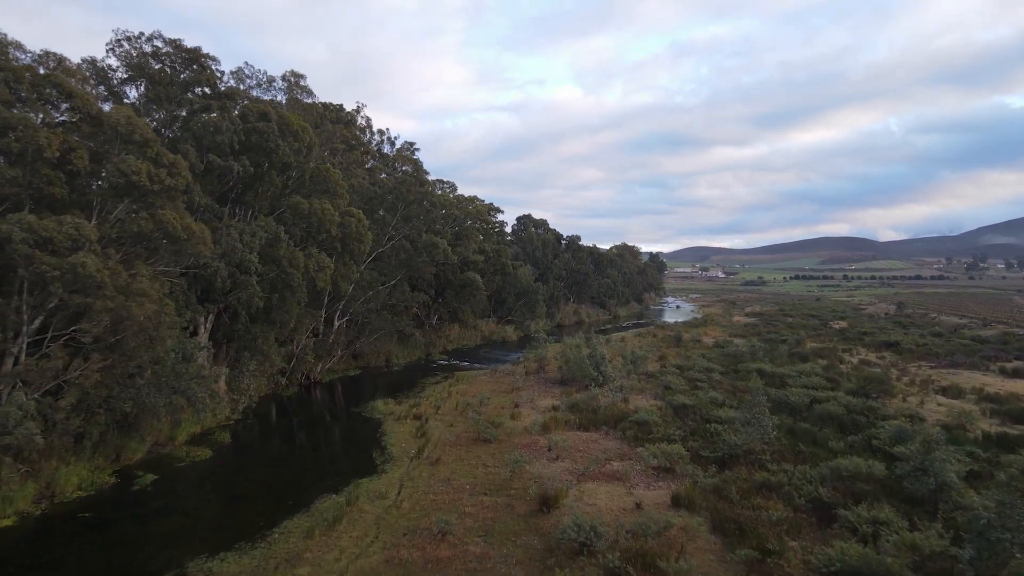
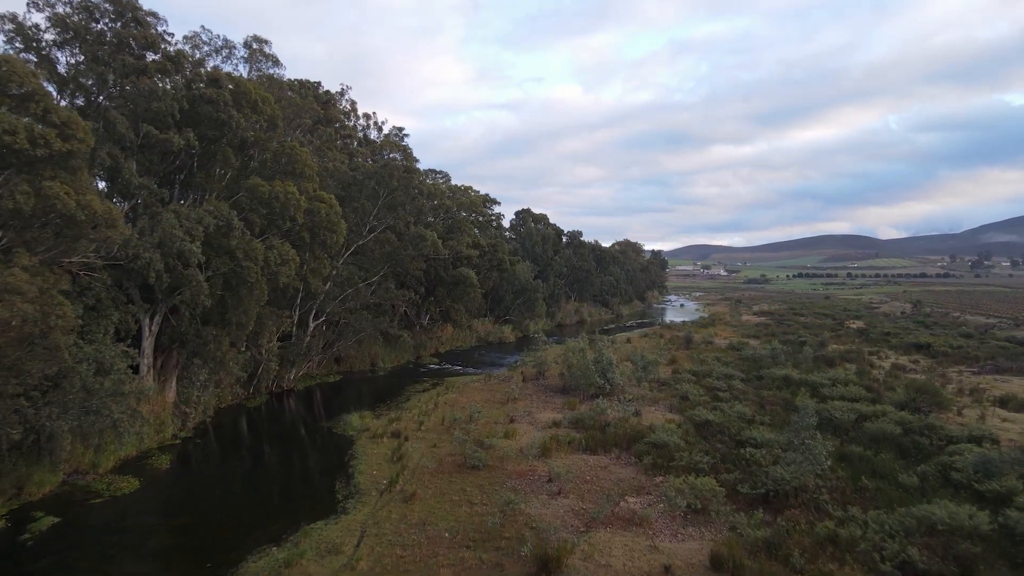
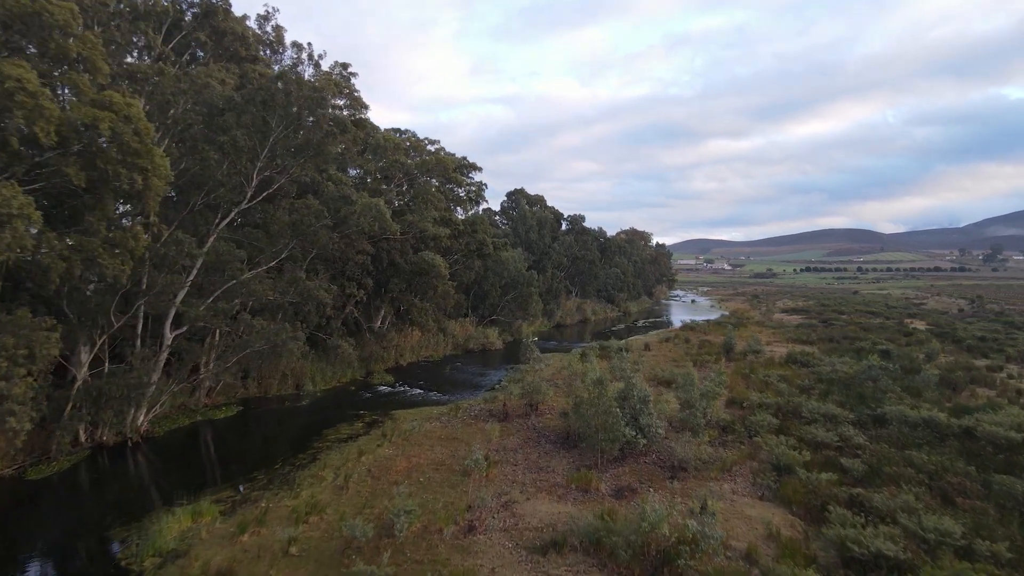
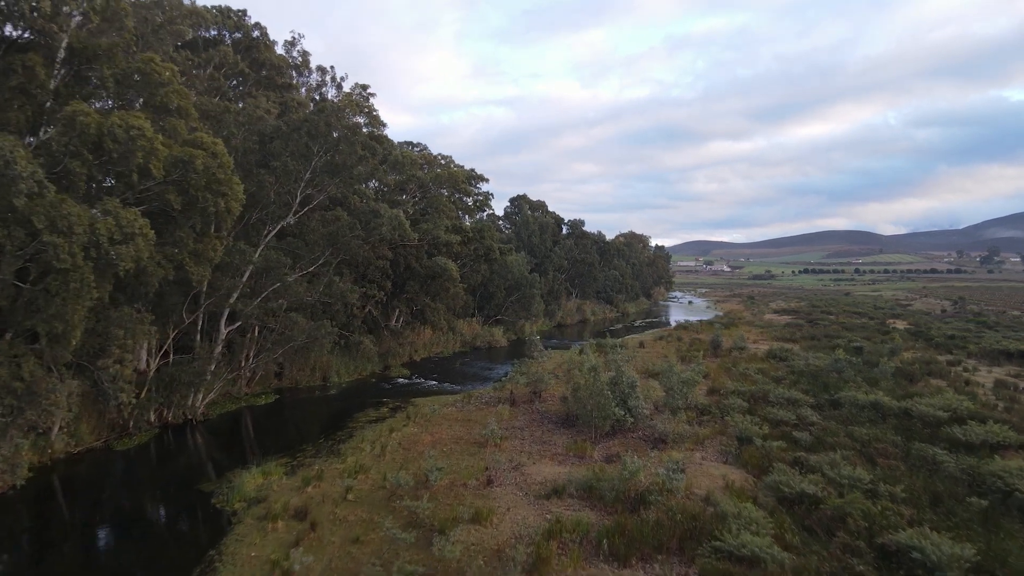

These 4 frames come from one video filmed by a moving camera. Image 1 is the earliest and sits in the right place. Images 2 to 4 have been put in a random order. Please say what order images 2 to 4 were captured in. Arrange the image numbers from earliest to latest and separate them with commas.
2, 4, 3
